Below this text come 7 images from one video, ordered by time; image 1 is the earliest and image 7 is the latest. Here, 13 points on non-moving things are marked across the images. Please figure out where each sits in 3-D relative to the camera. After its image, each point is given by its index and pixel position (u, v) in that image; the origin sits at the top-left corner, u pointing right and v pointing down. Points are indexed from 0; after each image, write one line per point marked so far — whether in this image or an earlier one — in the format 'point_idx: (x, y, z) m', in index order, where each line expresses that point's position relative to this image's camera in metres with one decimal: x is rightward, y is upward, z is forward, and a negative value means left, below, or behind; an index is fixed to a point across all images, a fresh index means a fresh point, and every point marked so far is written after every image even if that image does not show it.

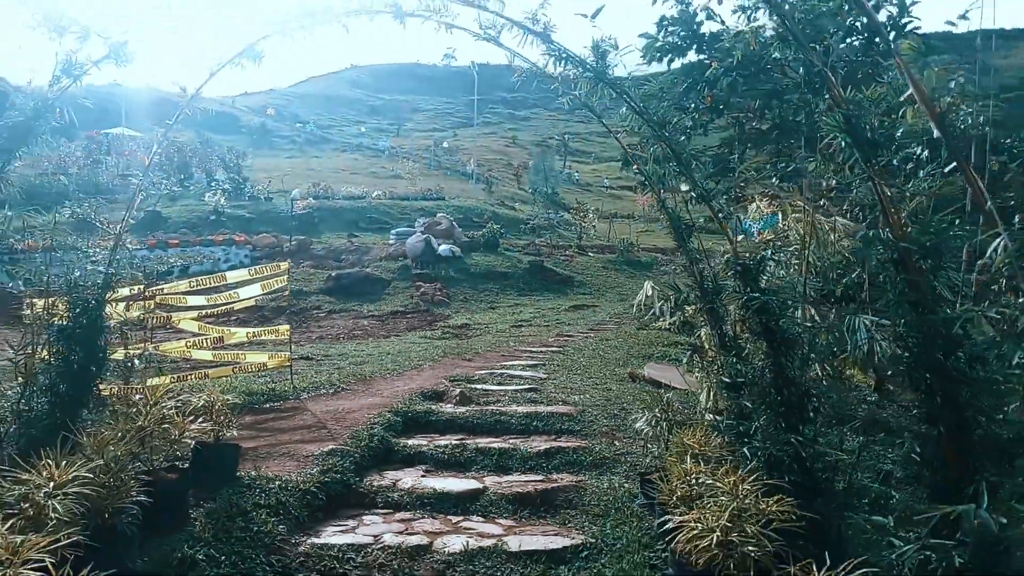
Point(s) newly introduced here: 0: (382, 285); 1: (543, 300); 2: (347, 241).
0: (-2.4, 0.0, +14.1) m
1: (+0.6, -0.3, +14.7) m
2: (-3.8, +1.1, +17.6) m
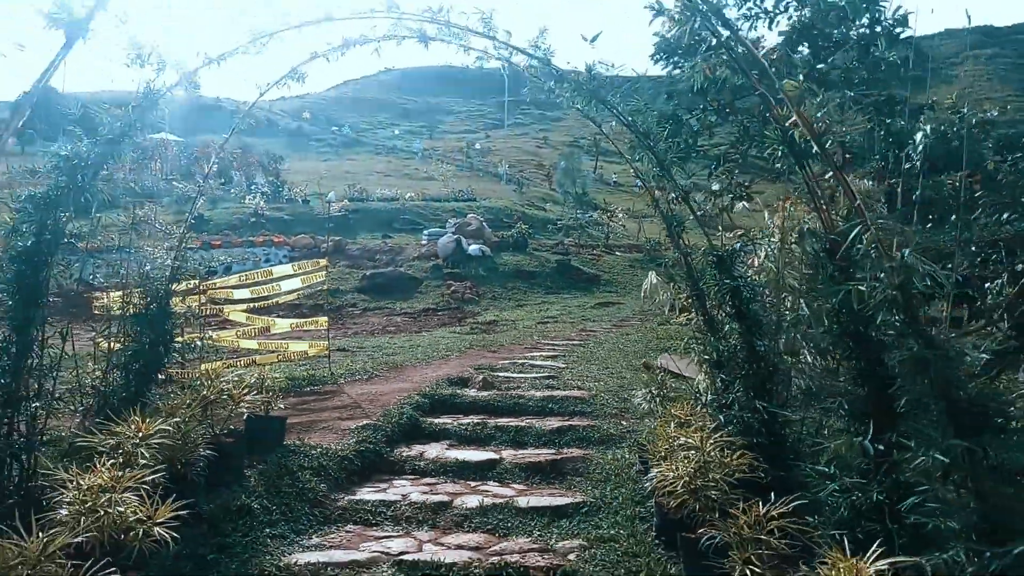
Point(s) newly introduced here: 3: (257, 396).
0: (-1.9, +0.1, +14.7) m
1: (+1.2, -0.2, +15.2) m
2: (-3.2, +1.1, +18.2) m
3: (-1.6, -0.7, +4.9) m
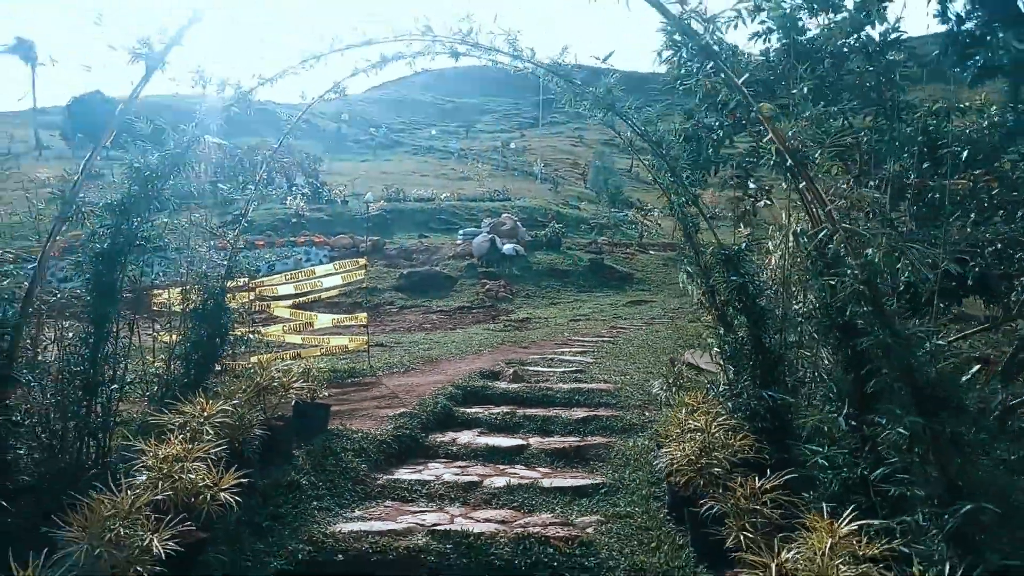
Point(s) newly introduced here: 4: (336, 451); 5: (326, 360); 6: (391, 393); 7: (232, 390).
0: (-1.3, +0.1, +15.2) m
1: (+1.9, -0.2, +15.4) m
2: (-2.3, +1.2, +18.7) m
3: (-1.5, -0.7, +5.3) m
4: (-1.1, -1.0, +4.6) m
5: (-1.8, -0.7, +7.3) m
6: (-1.0, -0.9, +6.2) m
7: (-1.7, -0.6, +4.5) m
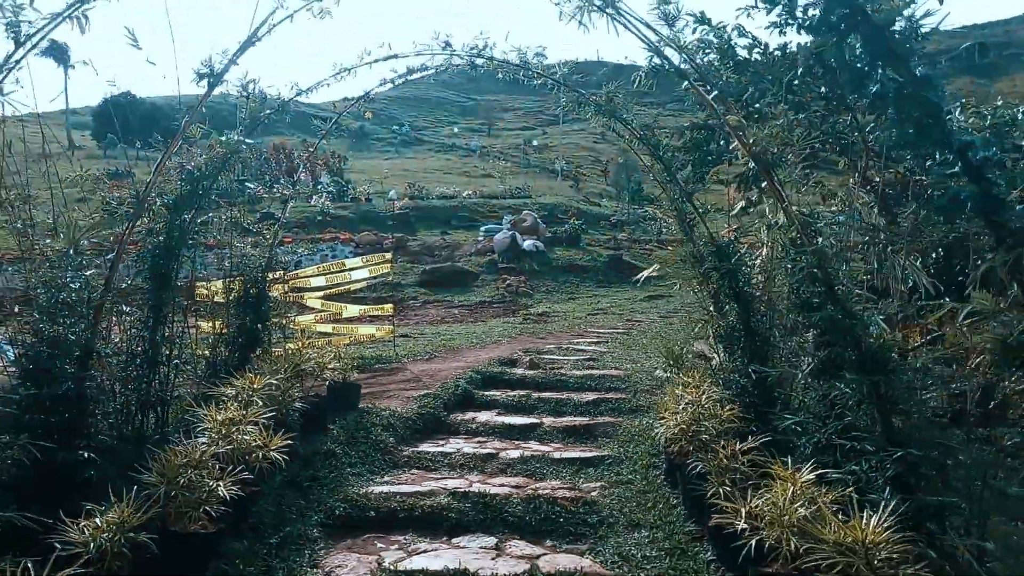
0: (-0.8, +0.2, +15.6) m
1: (+2.3, -0.1, +15.8) m
2: (-1.8, +1.3, +19.2) m
3: (-1.3, -0.6, +5.8) m
4: (-1.0, -0.9, +5.0) m
5: (-1.6, -0.6, +7.8) m
6: (-0.9, -0.8, +6.7) m
7: (-1.6, -0.5, +5.0) m
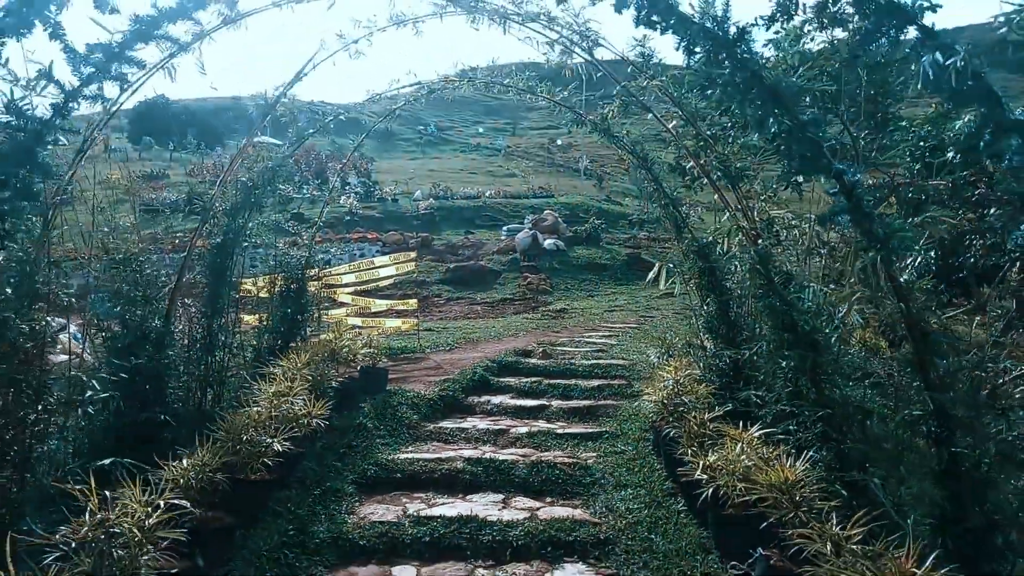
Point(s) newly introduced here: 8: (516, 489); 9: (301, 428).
0: (-0.4, +0.3, +16.3) m
1: (+2.7, 0.0, +16.4) m
2: (-1.3, +1.3, +19.9) m
3: (-1.3, -0.6, +6.5) m
4: (-0.9, -0.9, +5.7) m
5: (-1.4, -0.6, +8.5) m
6: (-0.7, -0.7, +7.4) m
7: (-1.5, -0.5, +5.7) m
8: (0.0, -1.2, +4.5) m
9: (-1.2, -0.8, +4.4) m
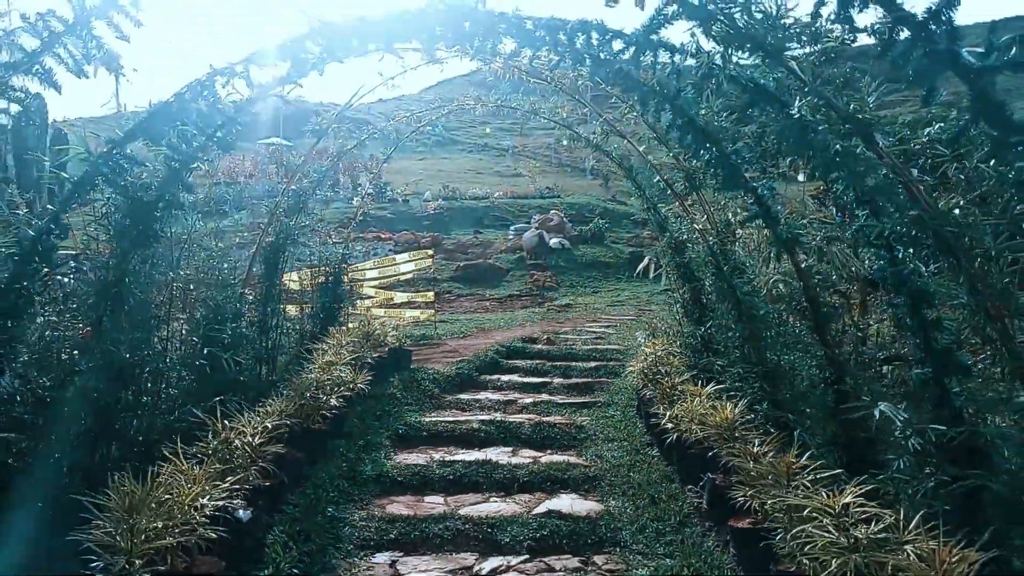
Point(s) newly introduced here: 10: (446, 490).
0: (-0.3, +0.4, +17.3) m
1: (+2.9, +0.1, +17.3) m
2: (-1.1, +1.4, +20.9) m
3: (-1.2, -0.5, +7.5) m
4: (-0.8, -0.8, +6.7) m
5: (-1.4, -0.5, +9.4) m
6: (-0.6, -0.7, +8.3) m
7: (-1.4, -0.4, +6.6) m
8: (+0.1, -1.1, +5.5) m
9: (-1.2, -0.7, +5.3) m
10: (-0.4, -1.2, +4.6) m
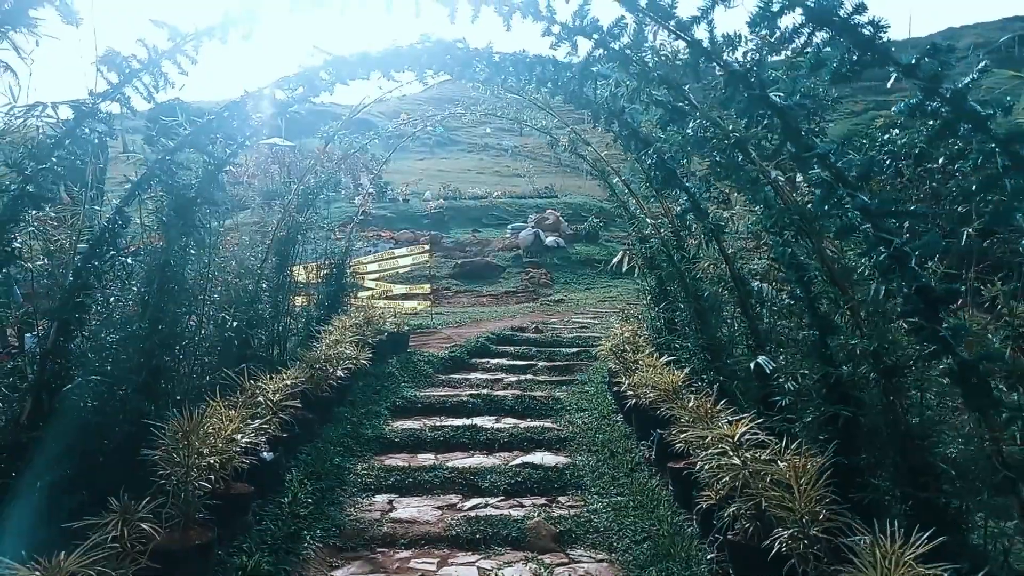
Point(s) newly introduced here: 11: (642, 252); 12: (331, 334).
0: (-0.4, +0.5, +18.0) m
1: (+2.7, +0.2, +18.0) m
2: (-1.2, +1.5, +21.6) m
3: (-1.3, -0.4, +8.2) m
4: (-1.0, -0.7, +7.4) m
5: (-1.5, -0.4, +10.2) m
6: (-0.8, -0.6, +9.1) m
7: (-1.6, -0.3, +7.4) m
8: (-0.1, -1.0, +6.2) m
9: (-1.3, -0.6, +6.1) m
10: (-0.5, -1.1, +5.4) m
11: (+1.1, +0.3, +6.2) m
12: (-1.6, -0.4, +6.8) m
